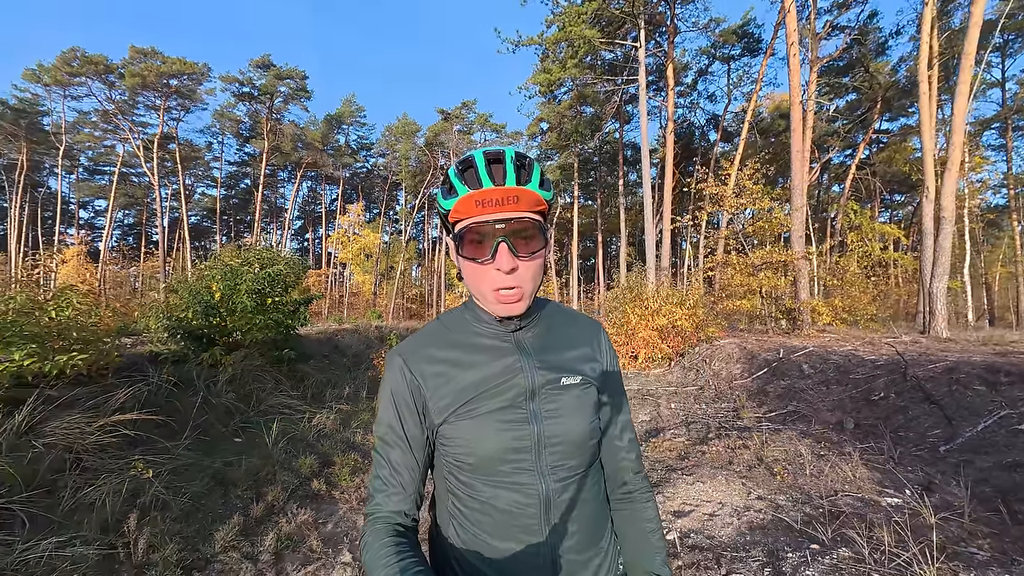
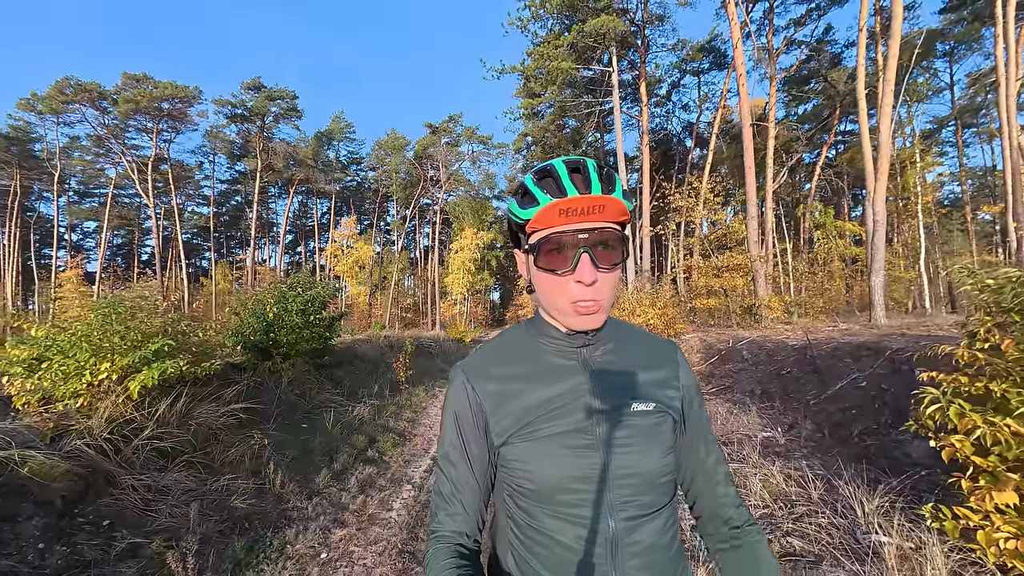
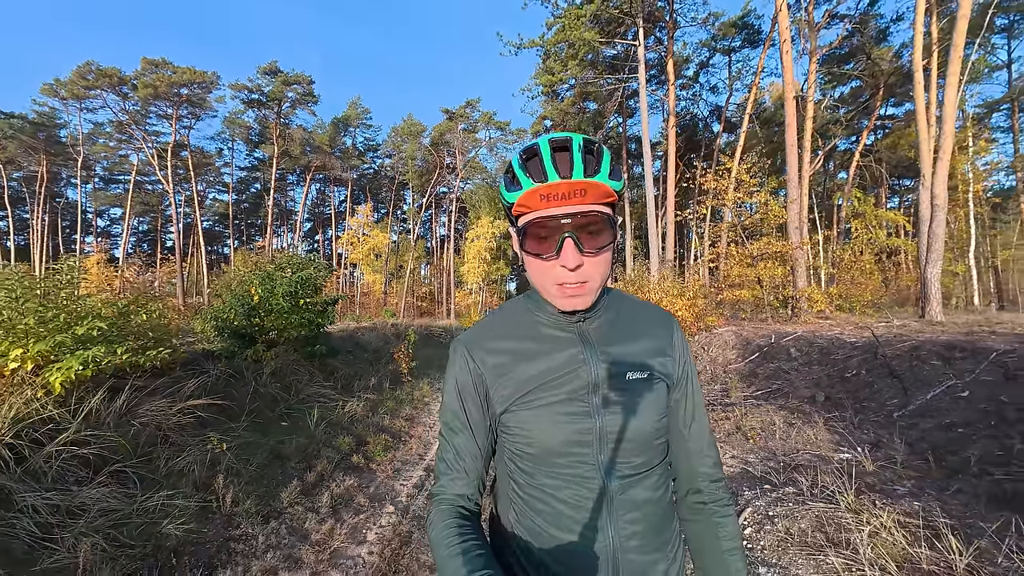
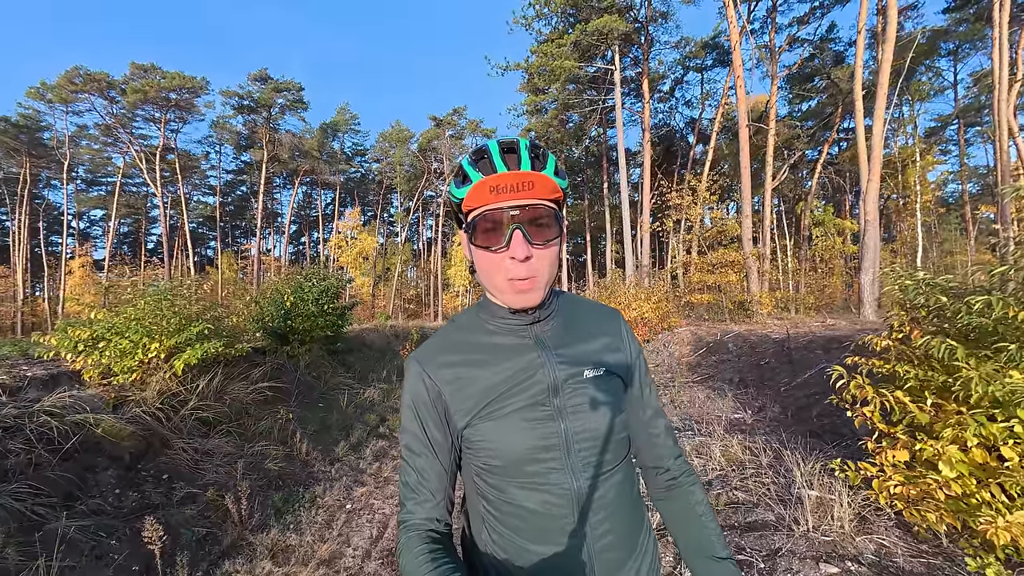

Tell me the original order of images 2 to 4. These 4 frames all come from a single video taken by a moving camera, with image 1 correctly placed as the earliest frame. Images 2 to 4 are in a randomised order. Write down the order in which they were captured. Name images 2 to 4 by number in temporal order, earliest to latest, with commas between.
3, 2, 4
